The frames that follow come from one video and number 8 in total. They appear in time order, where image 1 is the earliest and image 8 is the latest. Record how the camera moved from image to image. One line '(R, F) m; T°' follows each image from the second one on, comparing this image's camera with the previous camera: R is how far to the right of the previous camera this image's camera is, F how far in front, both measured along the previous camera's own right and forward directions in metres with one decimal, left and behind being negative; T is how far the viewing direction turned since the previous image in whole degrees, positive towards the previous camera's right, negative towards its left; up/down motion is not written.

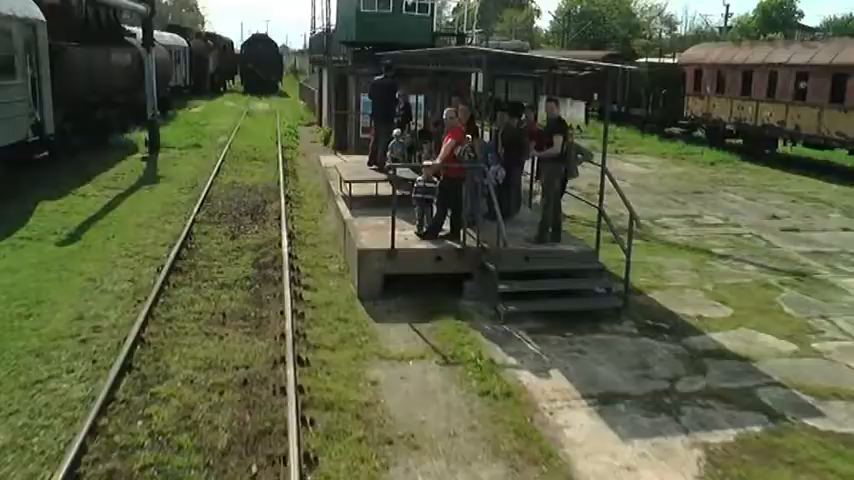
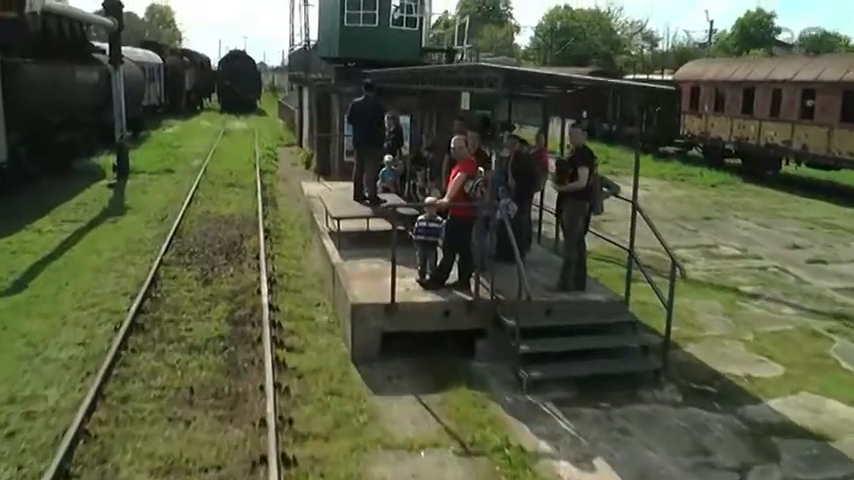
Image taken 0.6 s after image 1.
(-0.3, +1.4) m; +1°
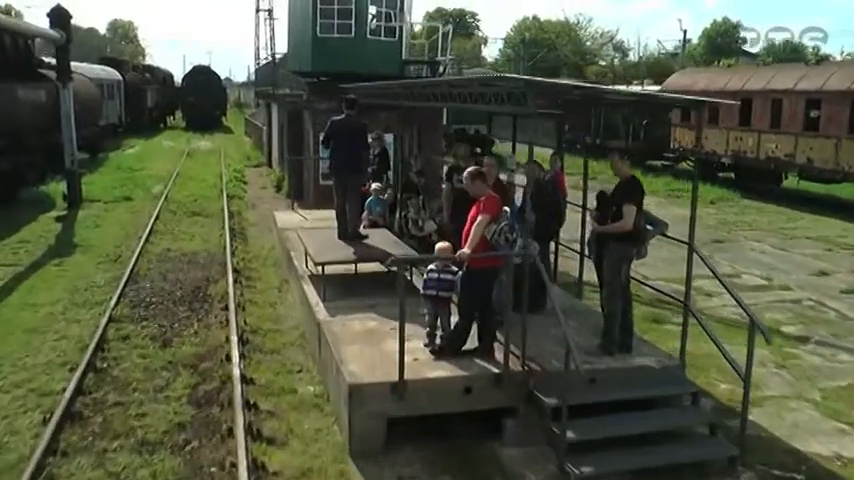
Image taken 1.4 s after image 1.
(-0.3, +1.7) m; +2°
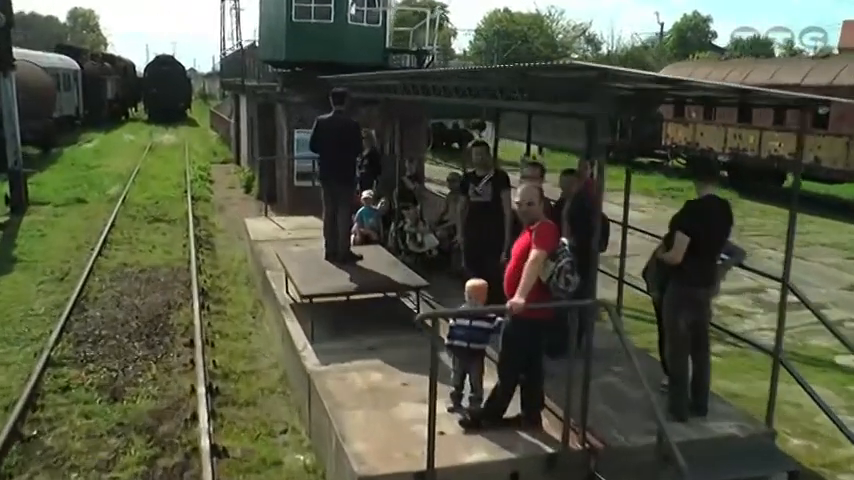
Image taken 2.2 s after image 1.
(-0.4, +1.6) m; +2°
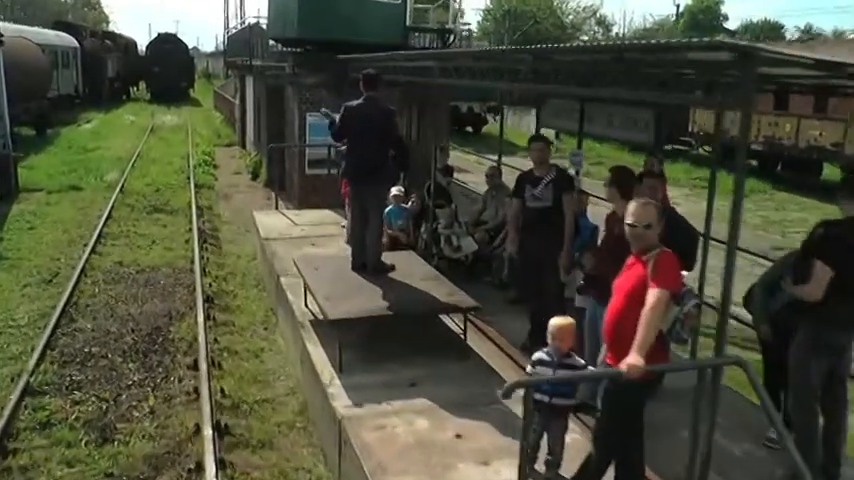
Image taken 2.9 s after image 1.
(-0.3, +1.2) m; 0°
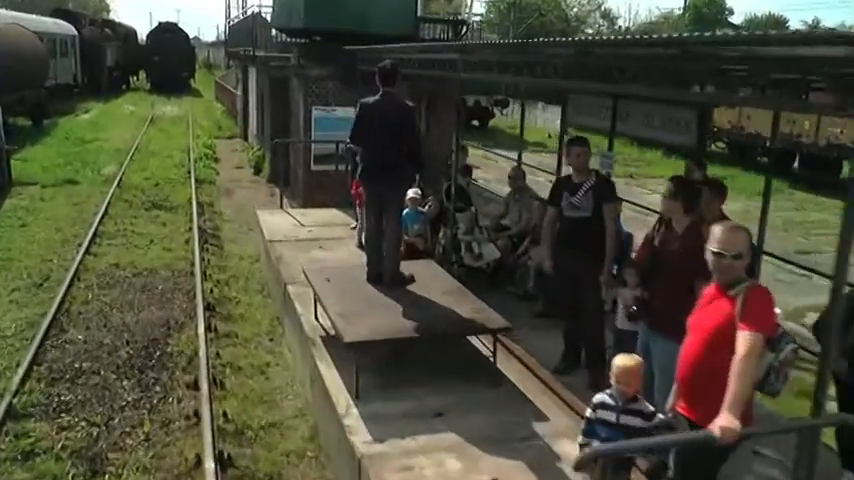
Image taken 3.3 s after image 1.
(-0.2, +0.6) m; 0°
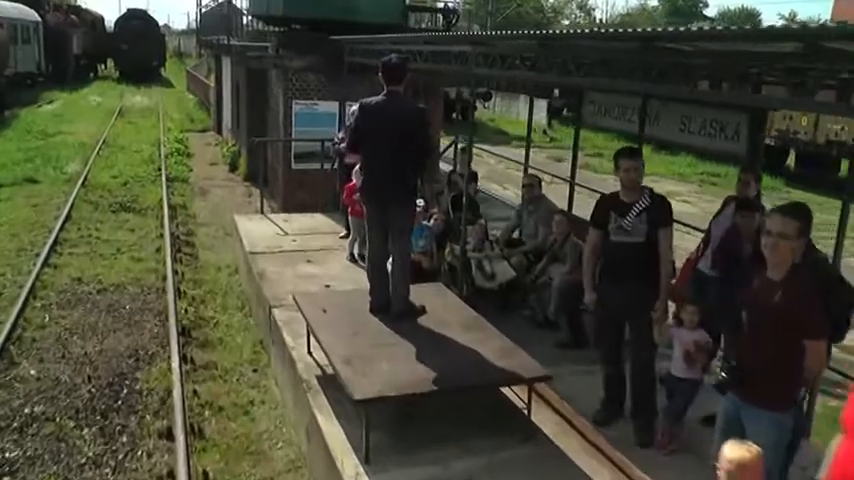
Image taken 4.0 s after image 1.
(-0.3, +0.9) m; +2°
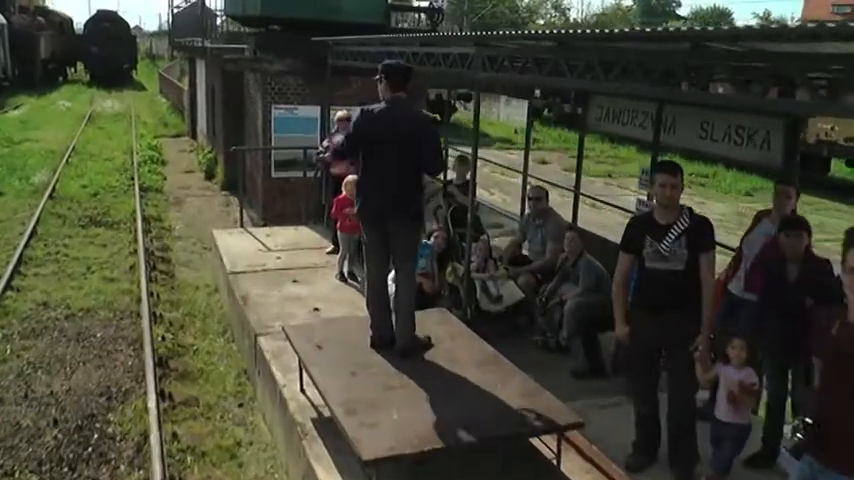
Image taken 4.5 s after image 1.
(-0.2, +0.6) m; +2°
